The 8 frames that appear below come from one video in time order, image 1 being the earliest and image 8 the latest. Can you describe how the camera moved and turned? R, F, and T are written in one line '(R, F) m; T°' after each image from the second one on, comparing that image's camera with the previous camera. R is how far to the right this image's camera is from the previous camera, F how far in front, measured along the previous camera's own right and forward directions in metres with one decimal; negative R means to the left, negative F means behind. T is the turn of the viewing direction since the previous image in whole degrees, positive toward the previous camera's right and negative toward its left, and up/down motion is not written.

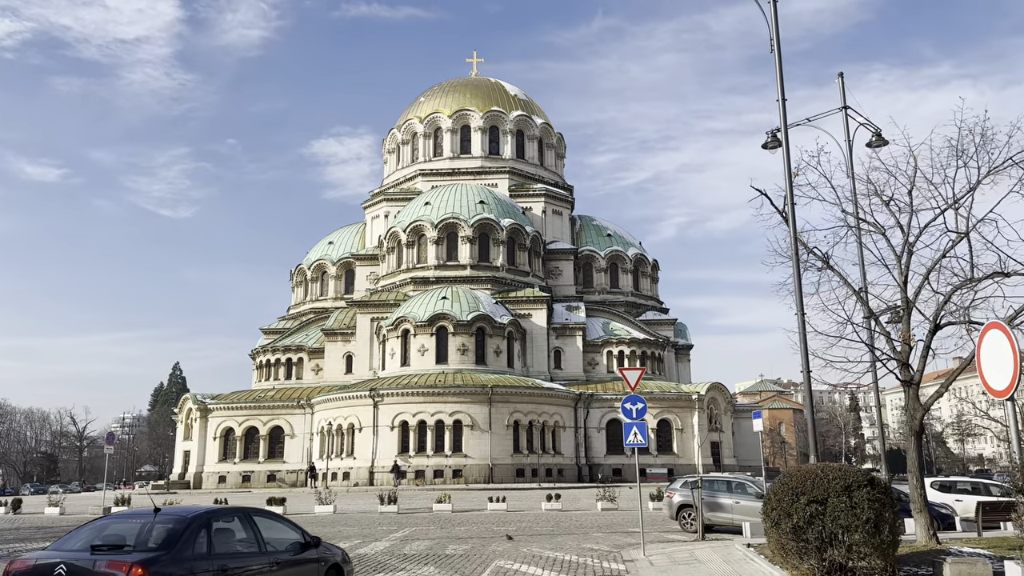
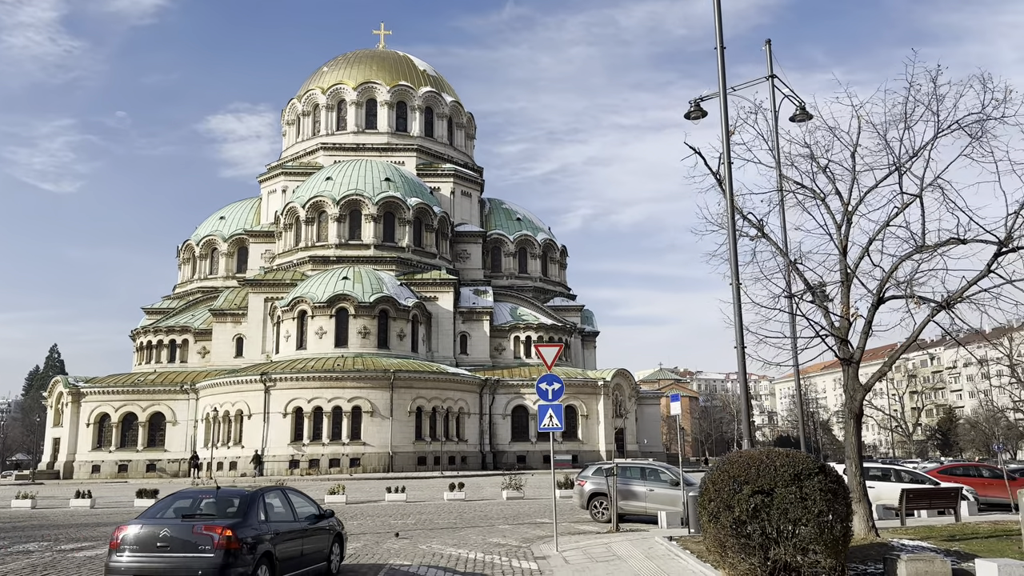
(0.0, +1.7) m; +7°
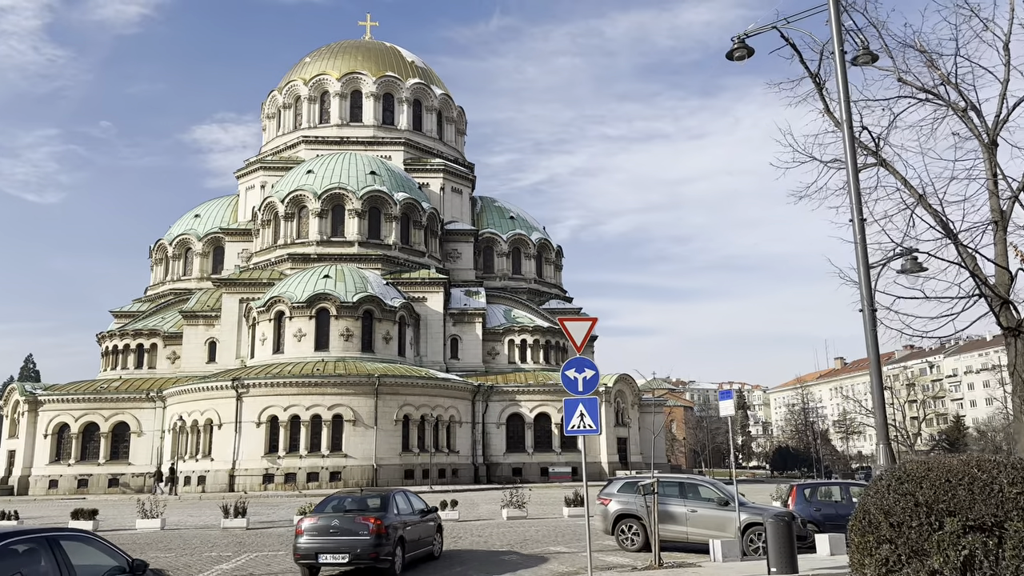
(-0.4, +3.5) m; +1°
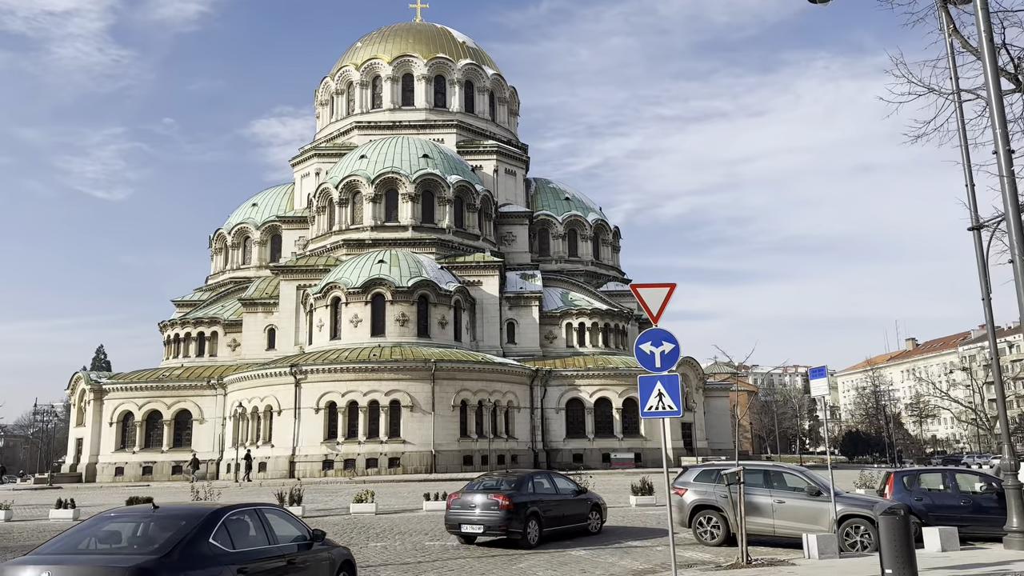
(-0.1, +1.2) m; -4°
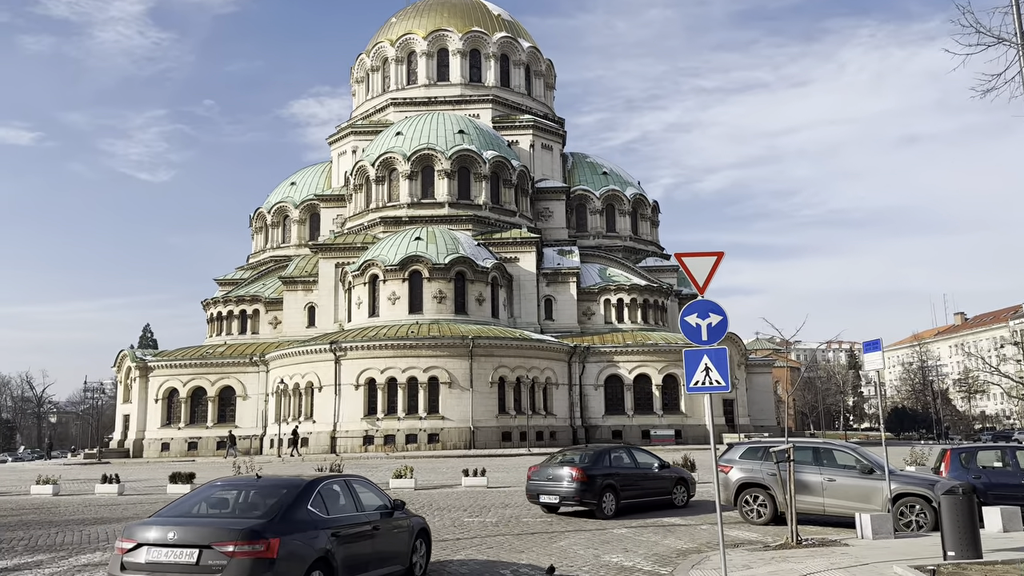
(0.0, +0.3) m; -3°
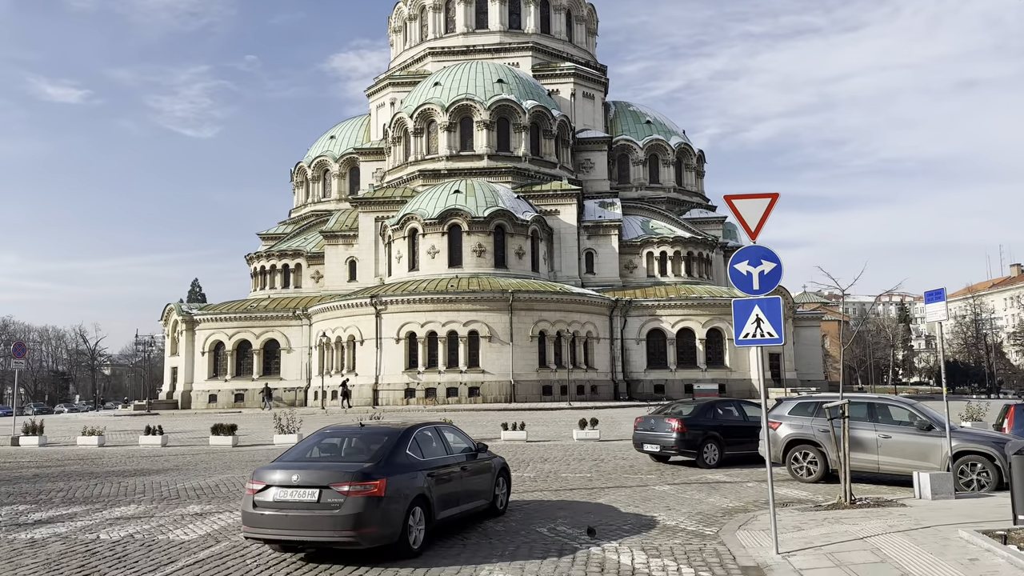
(+0.1, +0.6) m; -3°
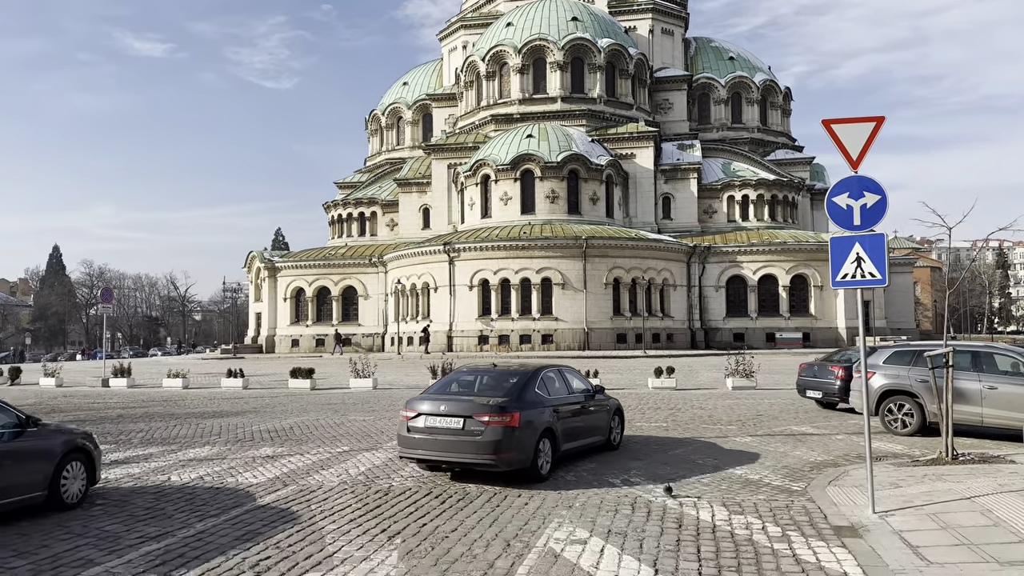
(0.0, +0.5) m; -6°
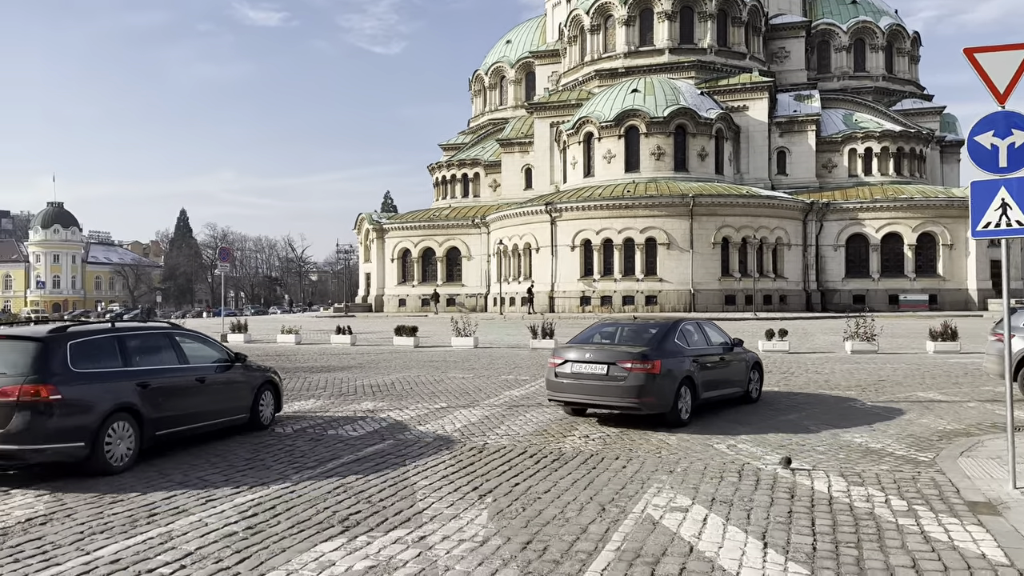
(+0.1, +0.4) m; -8°
